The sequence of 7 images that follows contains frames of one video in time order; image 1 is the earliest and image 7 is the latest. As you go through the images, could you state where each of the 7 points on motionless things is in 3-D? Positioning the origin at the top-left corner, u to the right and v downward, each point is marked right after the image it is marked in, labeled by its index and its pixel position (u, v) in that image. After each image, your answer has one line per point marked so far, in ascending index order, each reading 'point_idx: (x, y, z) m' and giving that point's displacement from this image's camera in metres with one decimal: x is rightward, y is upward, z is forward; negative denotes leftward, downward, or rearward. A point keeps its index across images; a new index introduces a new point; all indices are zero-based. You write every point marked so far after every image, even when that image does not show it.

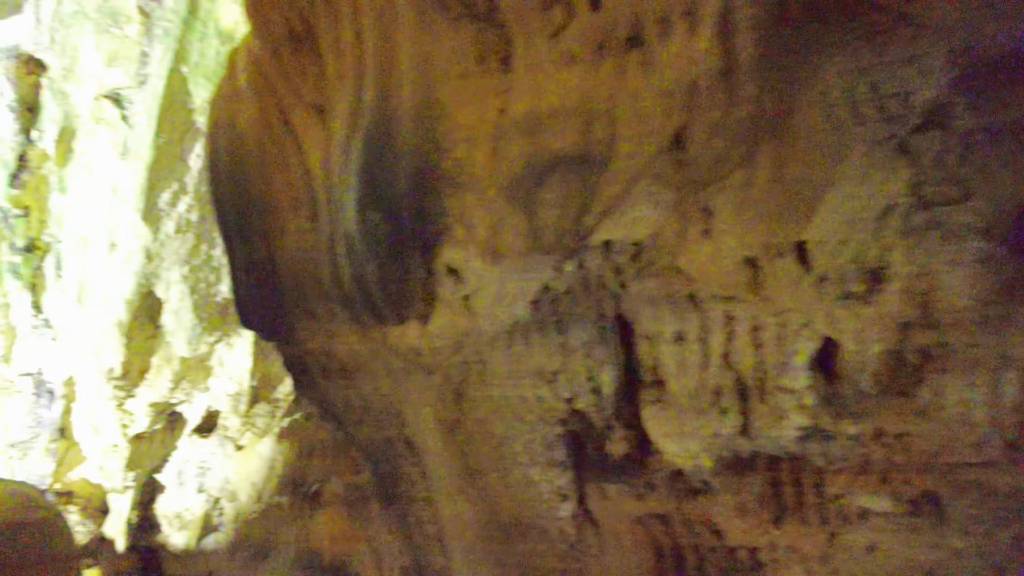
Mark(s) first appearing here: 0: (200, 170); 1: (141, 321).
0: (-1.6, +0.6, +3.4) m
1: (-2.2, -0.2, +3.8) m
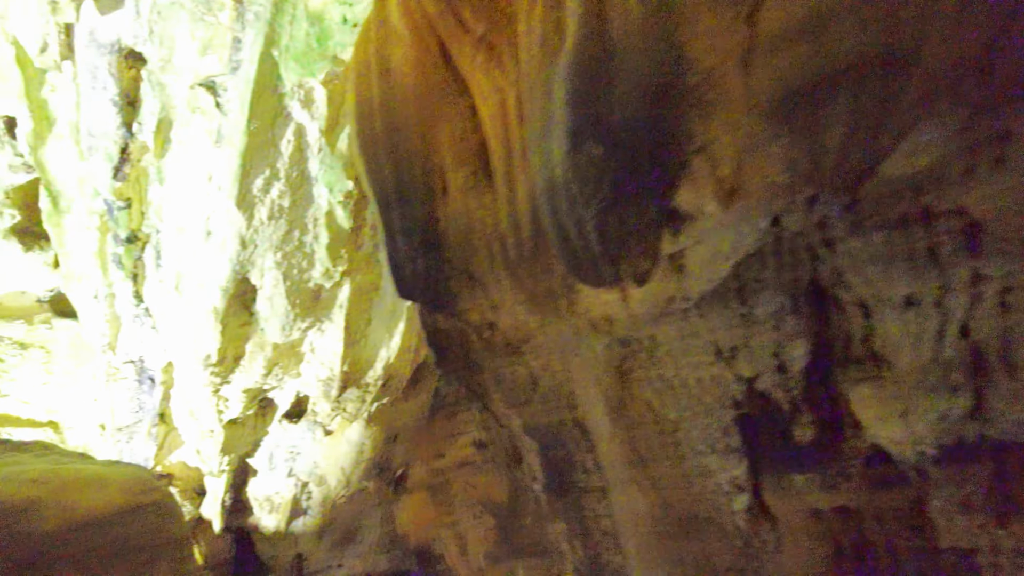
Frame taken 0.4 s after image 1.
0: (-1.2, +0.7, +3.4) m
1: (-1.6, -0.1, +3.8) m
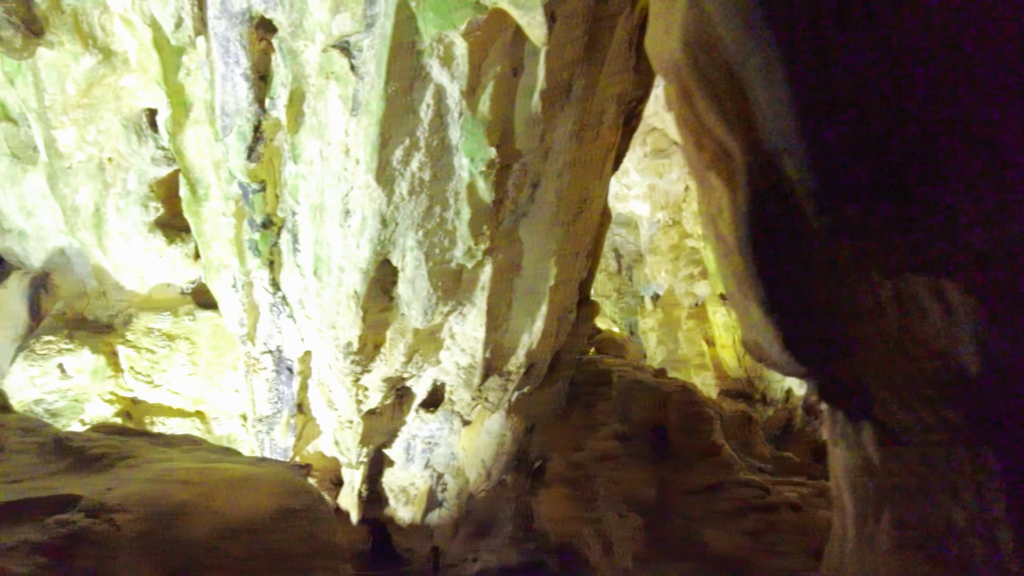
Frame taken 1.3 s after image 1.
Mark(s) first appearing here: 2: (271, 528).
0: (-0.4, +0.8, +3.1) m
1: (-0.8, 0.0, +3.6) m
2: (-0.8, -0.7, +2.0) m
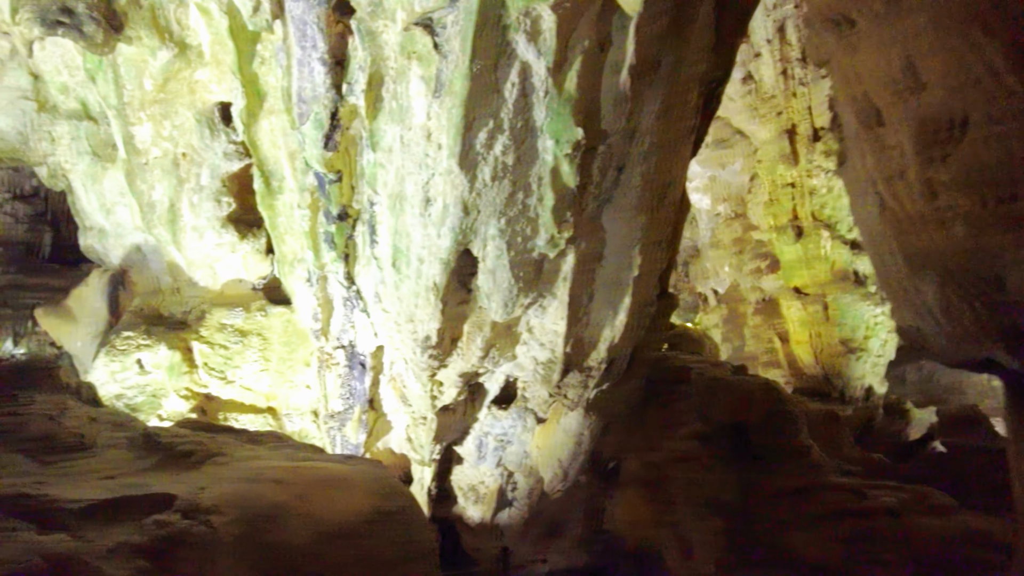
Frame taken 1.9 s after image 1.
0: (0.0, +0.8, +2.9) m
1: (-0.3, 0.0, +3.4) m
2: (-0.4, -0.7, +1.9) m
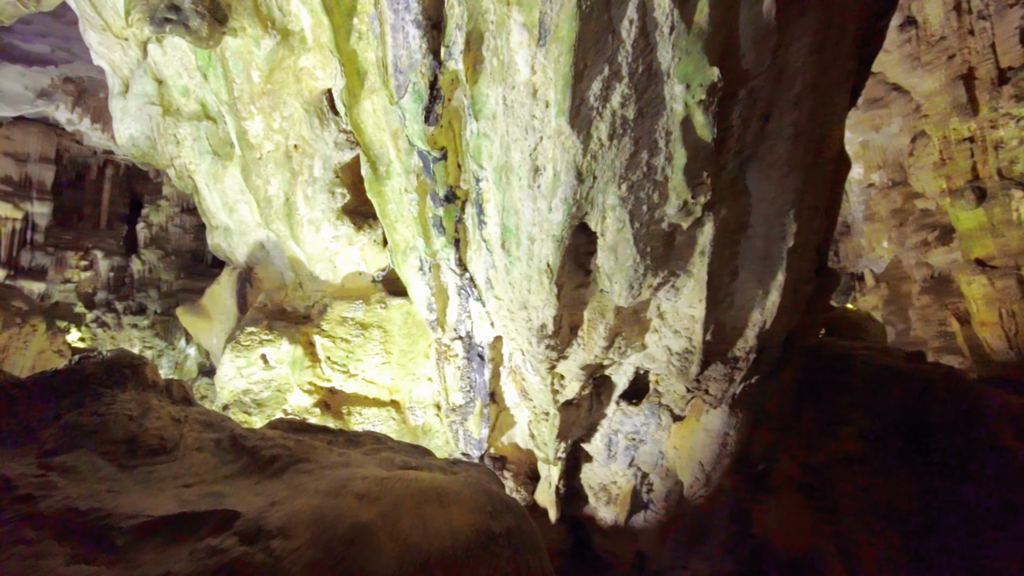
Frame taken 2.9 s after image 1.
0: (+0.5, +0.9, +2.4) m
1: (+0.3, +0.1, +3.0) m
2: (-0.1, -0.6, +1.5) m
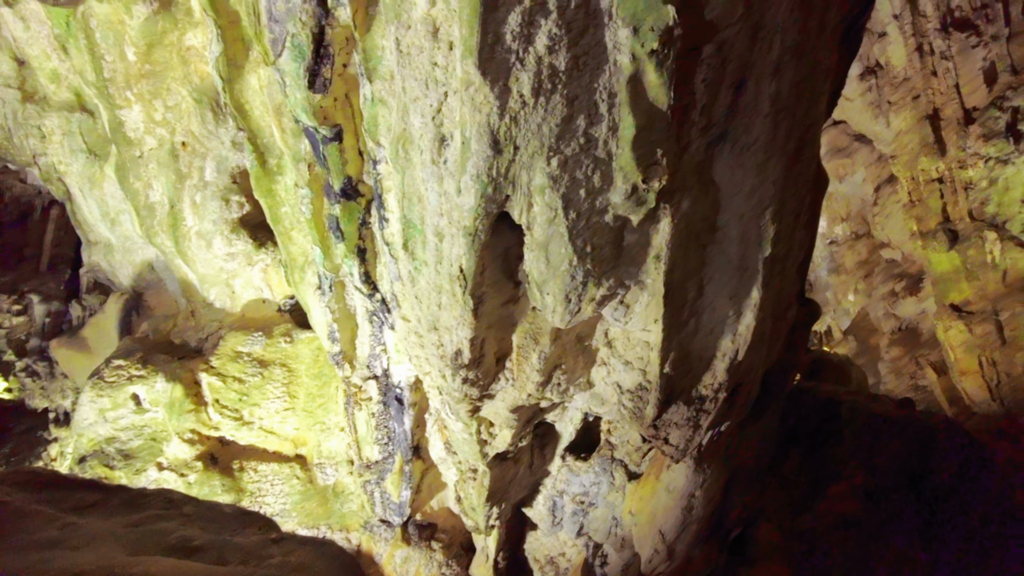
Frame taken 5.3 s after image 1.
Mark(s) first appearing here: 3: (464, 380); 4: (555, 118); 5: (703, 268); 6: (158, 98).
0: (+0.2, +0.9, +1.8) m
1: (-0.1, +0.1, +2.3) m
2: (-0.4, -0.6, +0.8) m
3: (-0.2, -0.4, +2.6) m
4: (+0.1, +0.5, +2.0) m
5: (+0.7, +0.1, +2.5) m
6: (-1.9, +1.0, +3.5) m
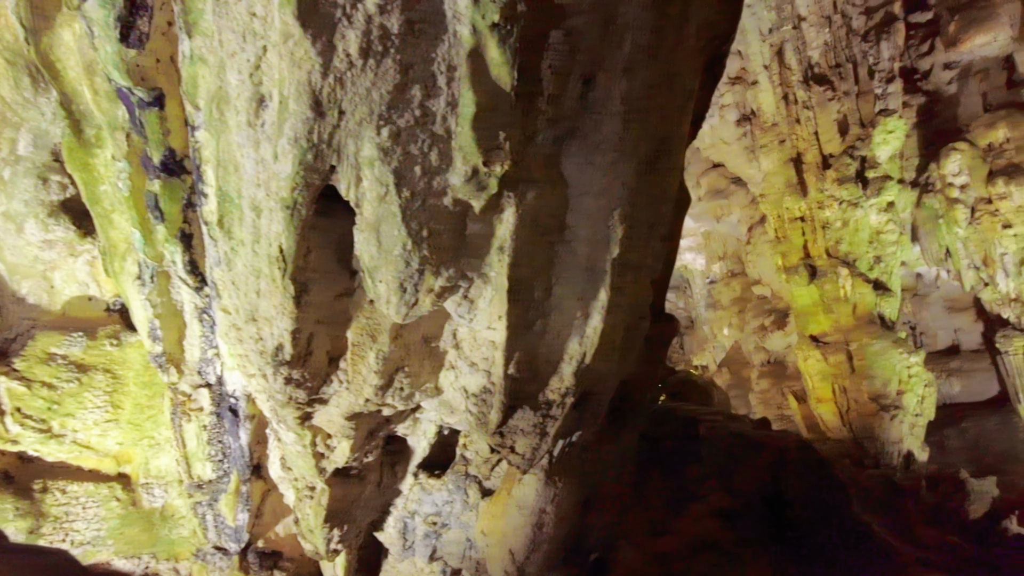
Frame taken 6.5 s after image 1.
0: (-0.3, +1.0, +1.7) m
1: (-0.6, +0.1, +2.1) m
2: (-0.7, -0.4, +0.5) m
3: (-0.8, -0.3, +2.4) m
4: (-0.4, +0.6, +1.8) m
5: (+0.1, +0.1, +2.4) m
6: (-2.6, +1.1, +3.1) m
